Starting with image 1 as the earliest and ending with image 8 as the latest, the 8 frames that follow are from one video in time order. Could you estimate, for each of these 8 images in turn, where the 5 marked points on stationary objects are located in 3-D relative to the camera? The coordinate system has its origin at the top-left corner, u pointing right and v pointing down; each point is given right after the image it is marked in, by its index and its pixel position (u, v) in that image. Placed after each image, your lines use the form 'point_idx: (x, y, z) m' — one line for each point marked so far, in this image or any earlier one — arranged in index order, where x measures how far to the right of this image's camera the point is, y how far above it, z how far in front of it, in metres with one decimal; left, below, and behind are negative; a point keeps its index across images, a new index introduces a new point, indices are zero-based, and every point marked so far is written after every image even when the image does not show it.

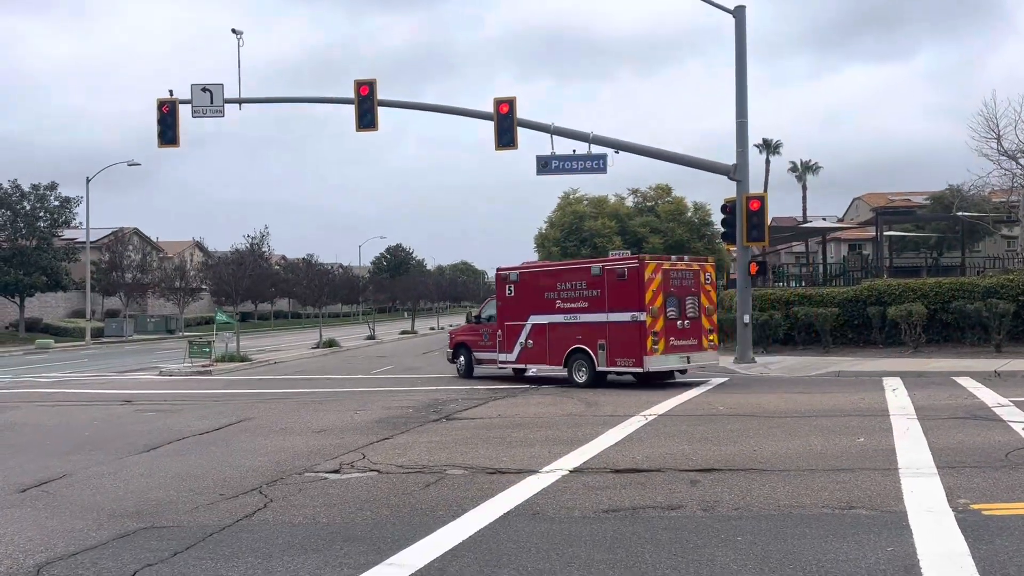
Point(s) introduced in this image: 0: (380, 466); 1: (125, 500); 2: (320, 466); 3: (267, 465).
0: (-1.1, -1.5, +19.3) m
1: (-3.0, -1.6, +17.4) m
2: (-1.7, -1.6, +19.4) m
3: (-2.1, -1.5, +19.3) m
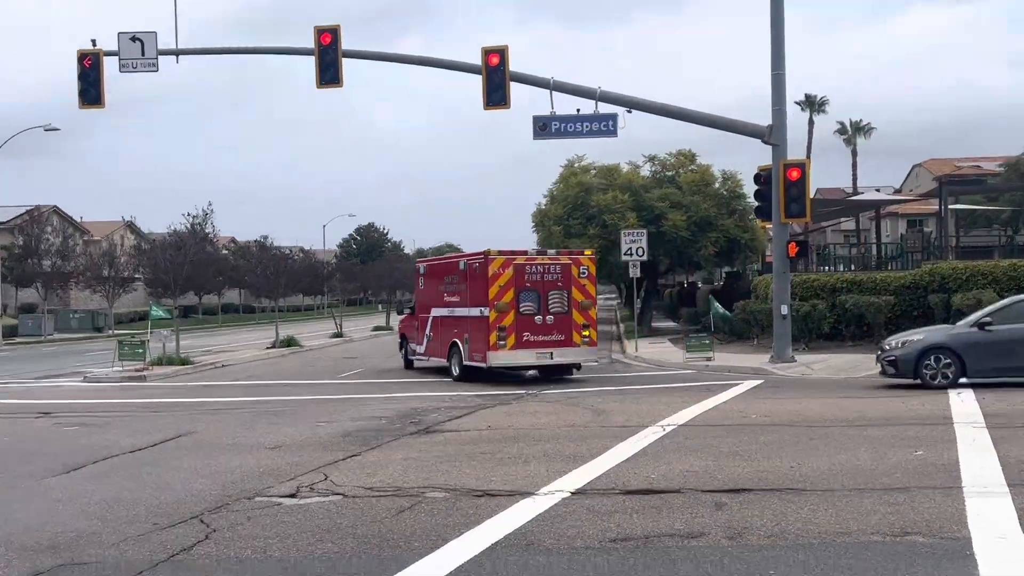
0: (-1.2, -1.4, +15.8) m
1: (-3.1, -1.5, +14.0) m
2: (-1.7, -1.5, +16.0) m
3: (-2.2, -1.4, +15.9) m
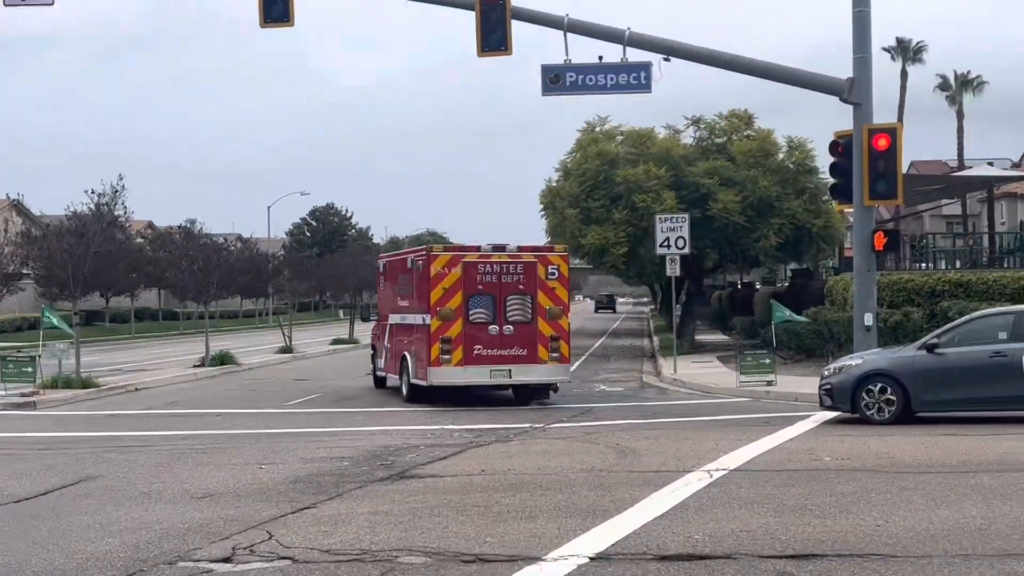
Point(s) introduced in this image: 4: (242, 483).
0: (-1.2, -1.4, +11.7) m
1: (-3.2, -1.4, +9.8) m
2: (-1.8, -1.4, +11.8) m
3: (-2.2, -1.4, +11.7) m
4: (-1.6, -1.2, +13.3) m
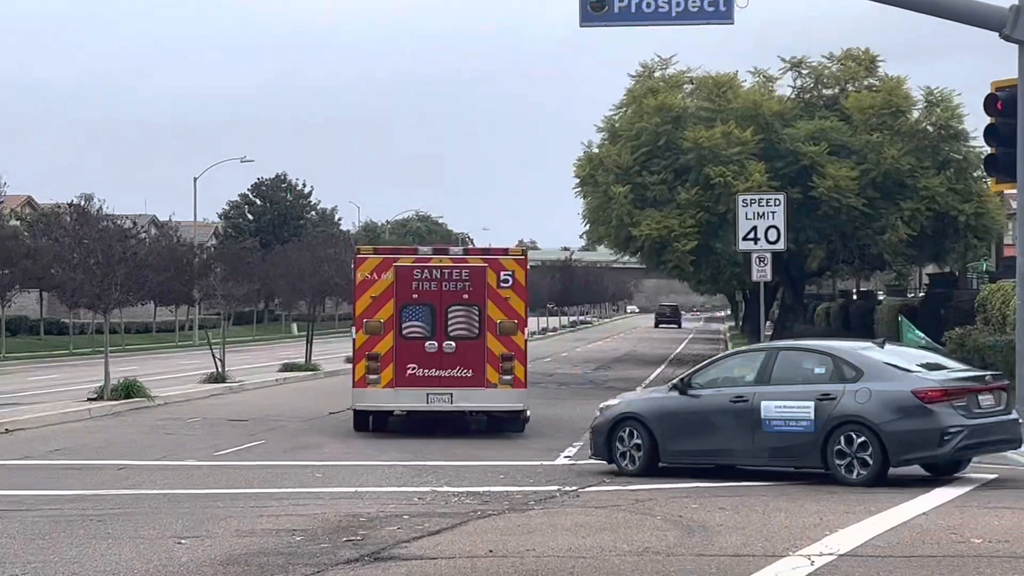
0: (-1.1, -1.4, +7.8) m
1: (-3.1, -1.4, +5.9) m
2: (-1.7, -1.4, +7.9) m
3: (-2.1, -1.4, +7.8) m
4: (-1.6, -1.2, +9.4) m
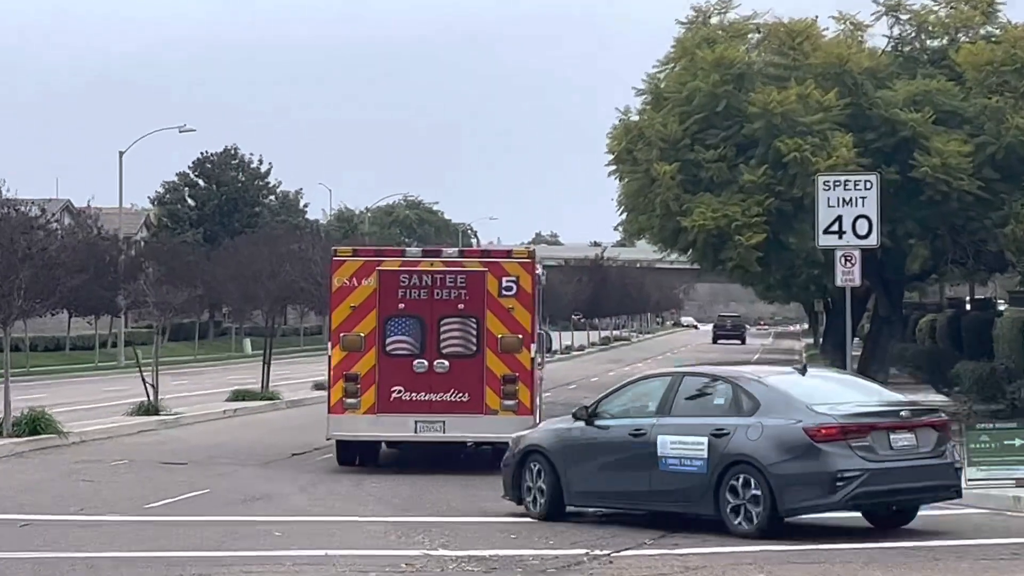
0: (-1.1, -1.4, +5.6) m
1: (-3.0, -1.4, +3.7) m
2: (-1.6, -1.4, +5.7) m
3: (-2.1, -1.4, +5.6) m
4: (-1.5, -1.2, +7.3) m
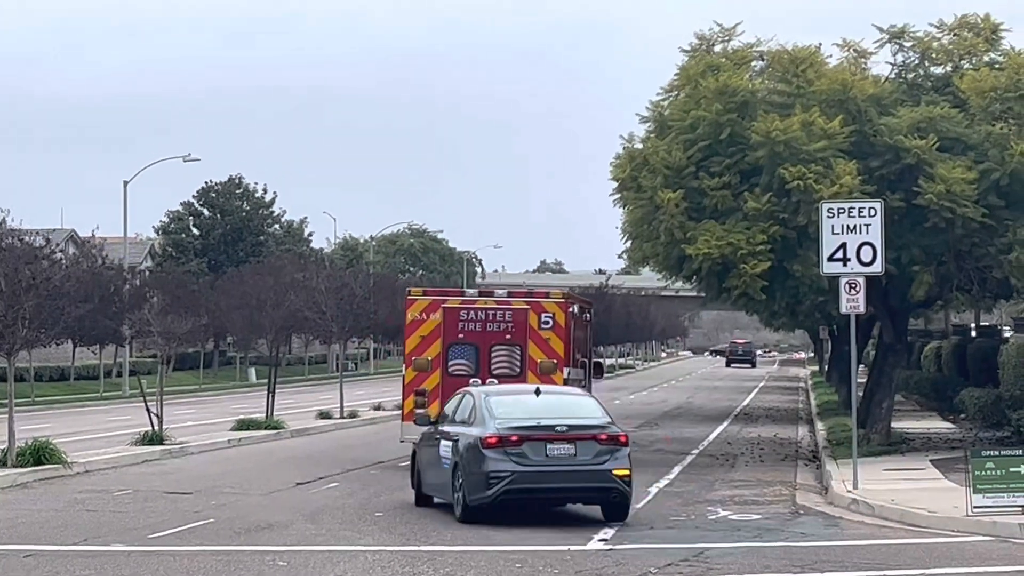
0: (-1.1, -1.5, +5.6) m
1: (-3.0, -1.4, +3.7) m
2: (-1.6, -1.5, +5.7) m
3: (-2.1, -1.5, +5.6) m
4: (-1.5, -1.3, +7.2) m
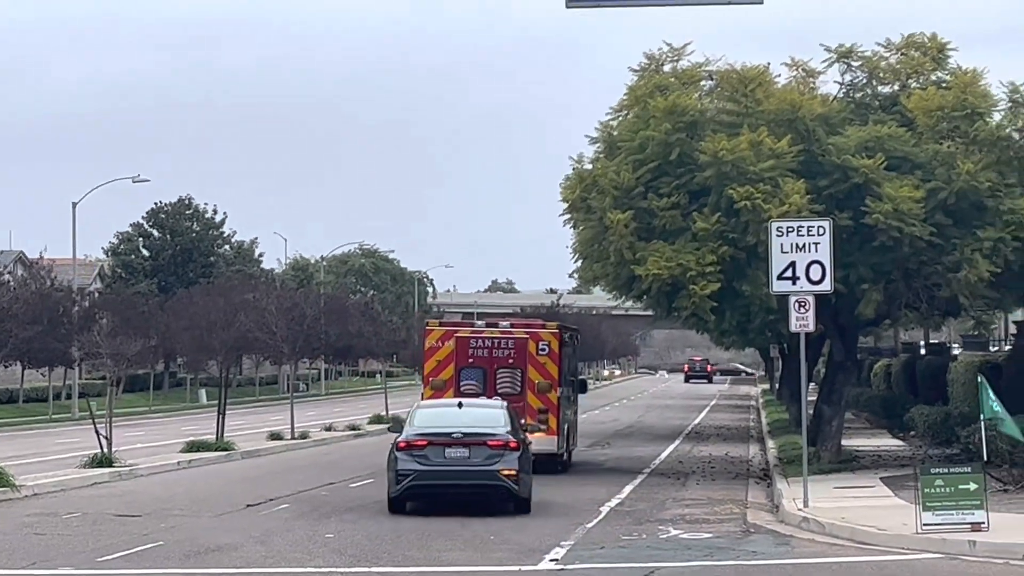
0: (-1.2, -1.5, +5.5) m
1: (-3.1, -1.5, +3.6) m
2: (-1.7, -1.6, +5.7) m
3: (-2.2, -1.5, +5.6) m
4: (-1.6, -1.4, +7.2) m
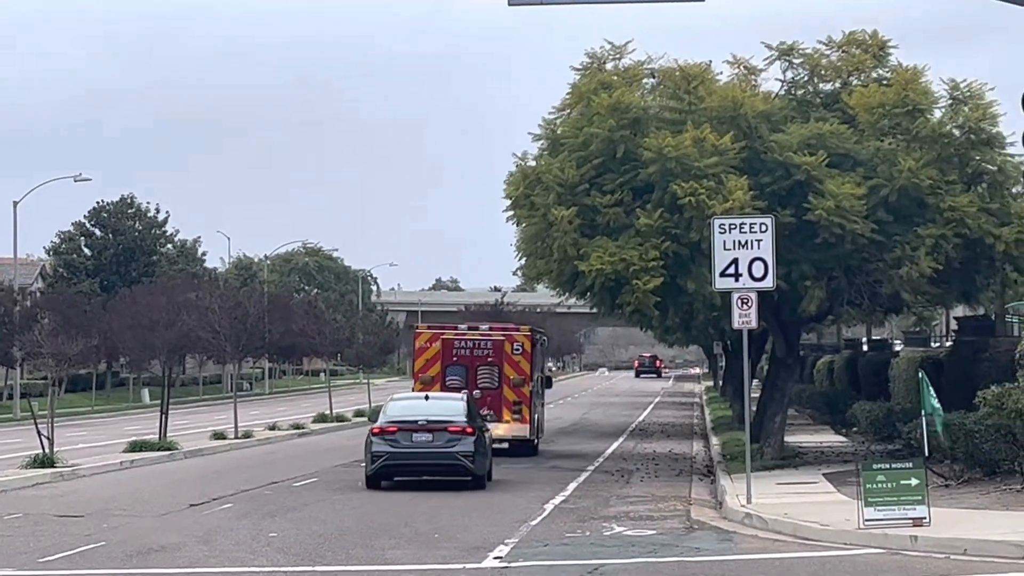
0: (-1.3, -1.5, +5.5) m
1: (-3.2, -1.5, +3.6) m
2: (-1.9, -1.6, +5.6) m
3: (-2.3, -1.5, +5.5) m
4: (-1.8, -1.4, +7.2) m
